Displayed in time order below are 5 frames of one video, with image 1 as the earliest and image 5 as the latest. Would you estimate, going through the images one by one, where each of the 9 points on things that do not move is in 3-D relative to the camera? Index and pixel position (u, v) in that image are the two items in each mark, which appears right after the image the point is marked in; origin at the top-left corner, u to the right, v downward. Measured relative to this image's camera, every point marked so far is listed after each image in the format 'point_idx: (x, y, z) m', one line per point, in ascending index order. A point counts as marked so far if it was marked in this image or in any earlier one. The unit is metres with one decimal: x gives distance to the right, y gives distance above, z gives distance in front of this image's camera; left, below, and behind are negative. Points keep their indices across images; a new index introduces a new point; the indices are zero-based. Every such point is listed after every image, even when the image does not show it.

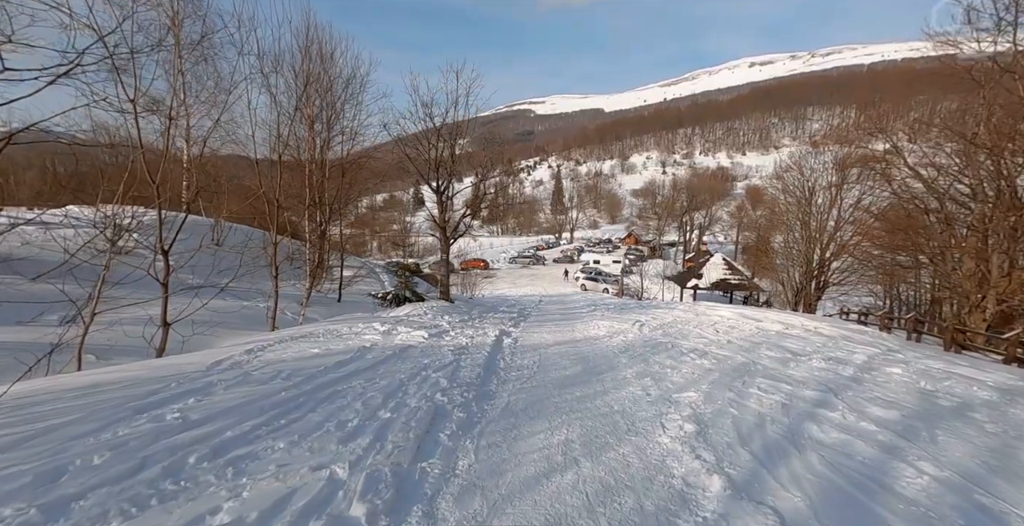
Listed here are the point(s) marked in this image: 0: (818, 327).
0: (+10.1, -2.1, +14.8) m
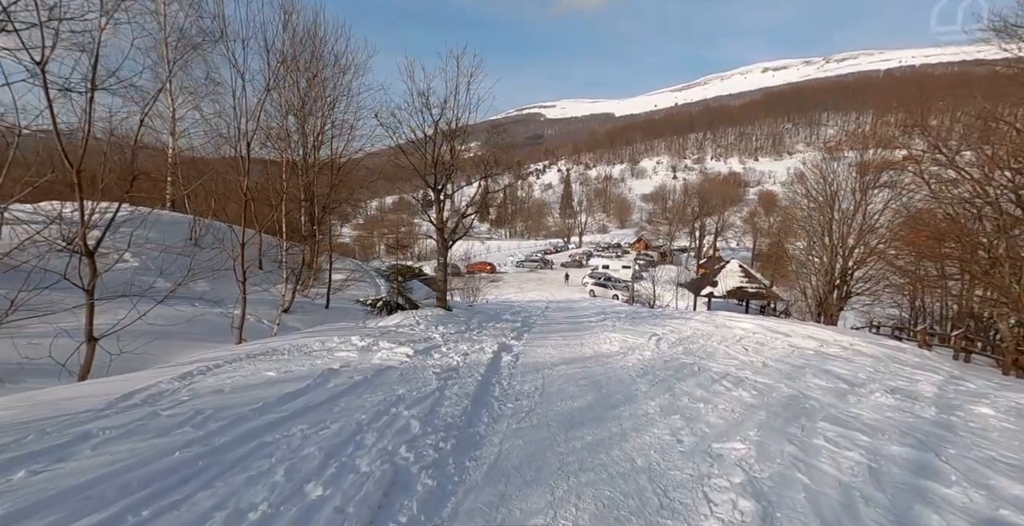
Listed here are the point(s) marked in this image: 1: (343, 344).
0: (+10.2, -2.4, +13.3) m
1: (-3.0, -1.4, +7.9) m
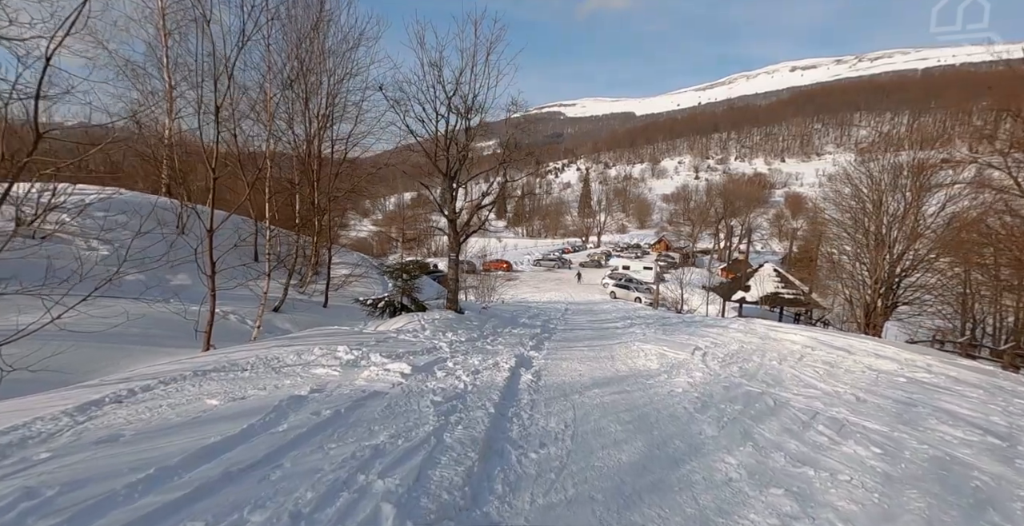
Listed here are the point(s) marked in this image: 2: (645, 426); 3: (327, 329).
0: (+10.7, -2.6, +11.3) m
1: (-2.7, -1.3, +6.3) m
2: (+1.6, -2.0, +5.5) m
3: (-3.8, -1.4, +9.2) m
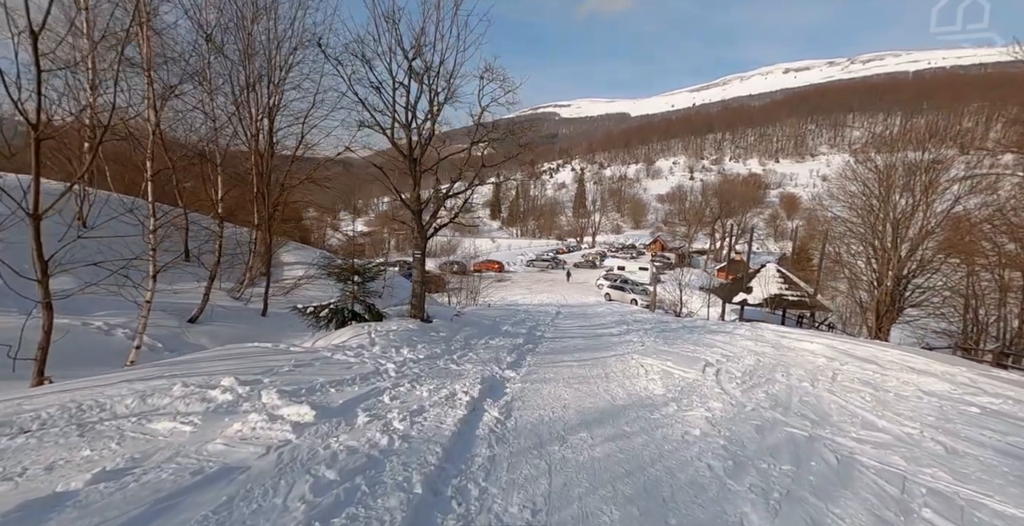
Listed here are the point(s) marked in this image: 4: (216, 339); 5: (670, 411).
0: (+10.1, -2.6, +9.5) m
1: (-3.1, -1.3, +4.4) m
2: (+1.1, -2.0, +3.6) m
3: (-4.4, -1.4, +7.3) m
4: (-5.4, -1.3, +8.2) m
5: (+2.3, -2.1, +6.4) m
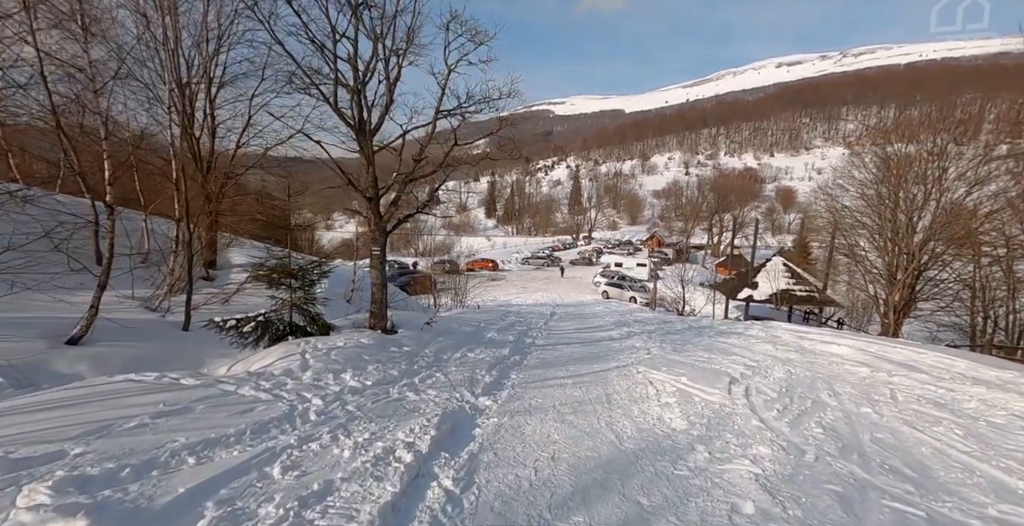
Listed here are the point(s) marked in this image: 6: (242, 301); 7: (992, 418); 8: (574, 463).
0: (+9.8, -2.4, +7.7) m
1: (-3.5, -1.3, +2.5) m
2: (+0.8, -1.9, +1.7) m
3: (-4.7, -1.4, +5.3) m
4: (-5.7, -1.4, +6.2) m
5: (+1.9, -2.0, +4.6) m
6: (-6.1, -0.9, +10.3) m
7: (+6.7, -2.1, +6.2) m
8: (+0.7, -2.0, +4.6) m
